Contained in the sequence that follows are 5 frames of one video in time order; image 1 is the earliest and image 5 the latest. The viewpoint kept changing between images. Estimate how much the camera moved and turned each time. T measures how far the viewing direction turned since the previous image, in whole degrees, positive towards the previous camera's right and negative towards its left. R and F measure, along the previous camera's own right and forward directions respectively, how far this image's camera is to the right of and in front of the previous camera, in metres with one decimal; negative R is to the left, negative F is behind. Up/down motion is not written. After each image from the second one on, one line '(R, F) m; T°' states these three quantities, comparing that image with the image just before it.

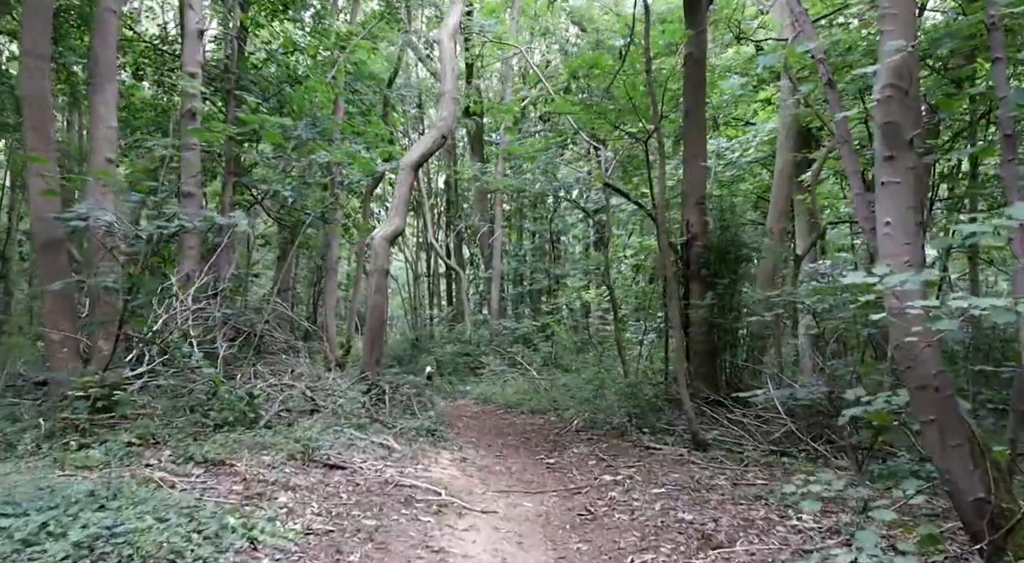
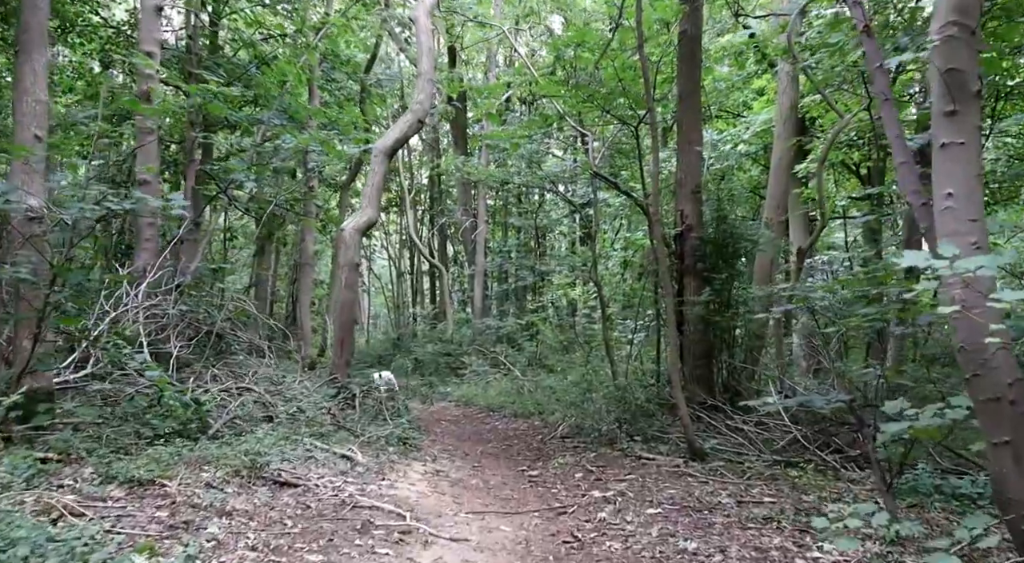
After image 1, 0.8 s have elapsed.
(+0.1, +0.7) m; +1°
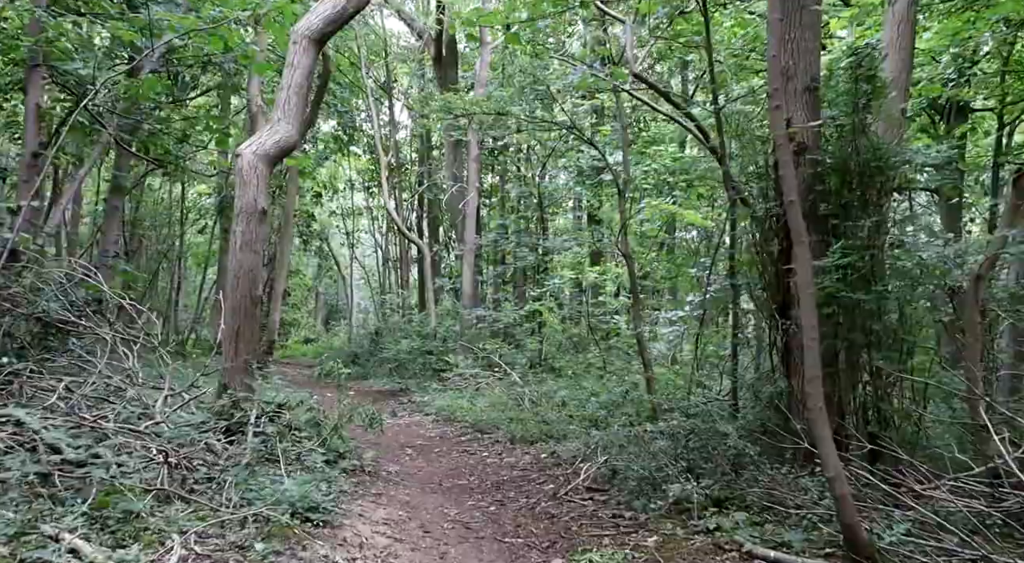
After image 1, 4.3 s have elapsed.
(0.0, +3.4) m; 0°
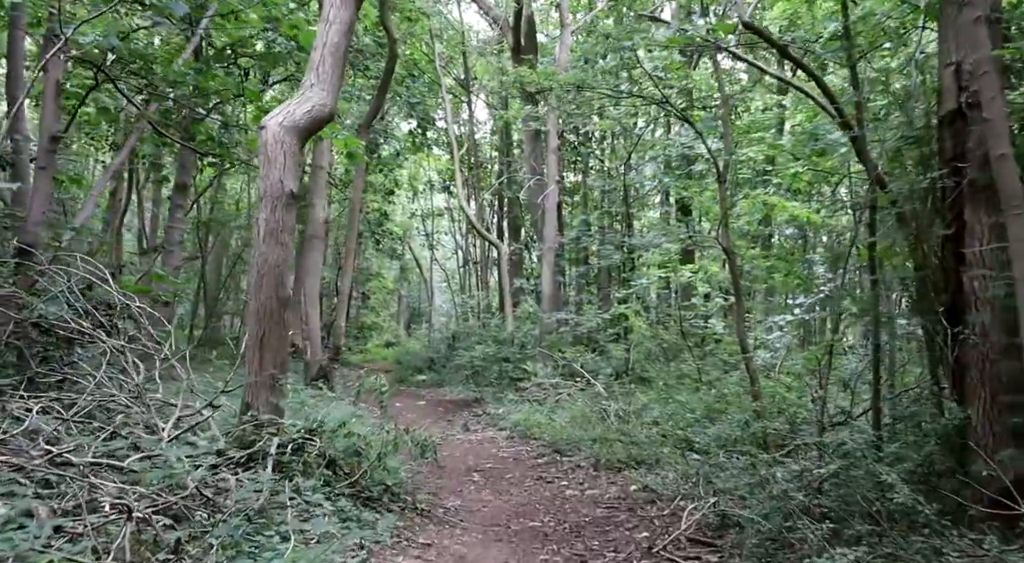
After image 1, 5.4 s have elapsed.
(0.0, +1.1) m; -6°
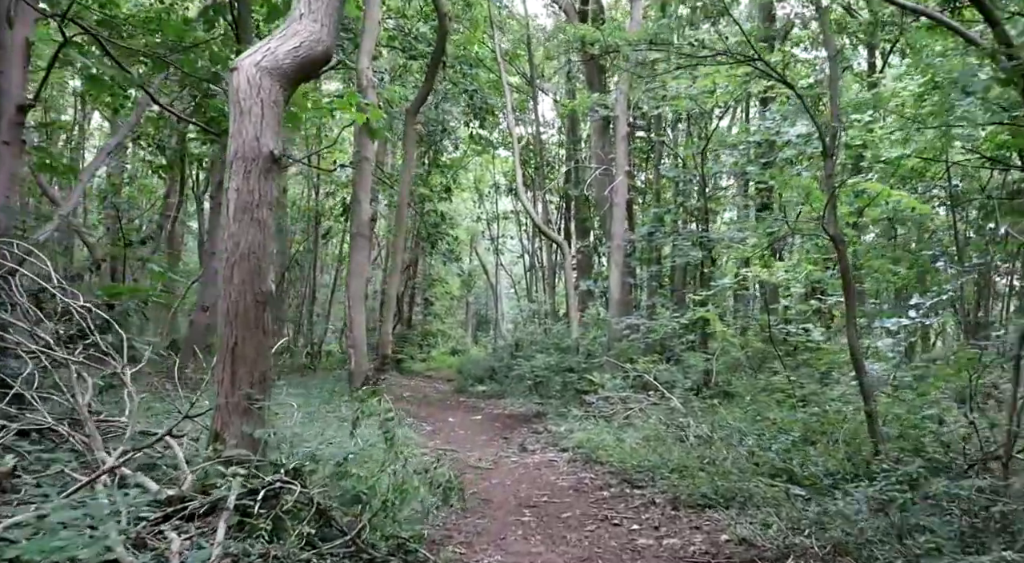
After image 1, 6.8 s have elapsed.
(+0.1, +1.2) m; -5°
